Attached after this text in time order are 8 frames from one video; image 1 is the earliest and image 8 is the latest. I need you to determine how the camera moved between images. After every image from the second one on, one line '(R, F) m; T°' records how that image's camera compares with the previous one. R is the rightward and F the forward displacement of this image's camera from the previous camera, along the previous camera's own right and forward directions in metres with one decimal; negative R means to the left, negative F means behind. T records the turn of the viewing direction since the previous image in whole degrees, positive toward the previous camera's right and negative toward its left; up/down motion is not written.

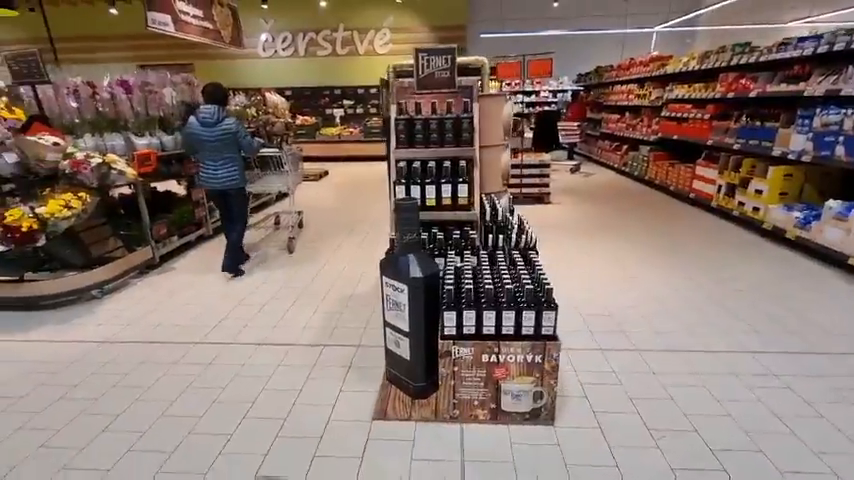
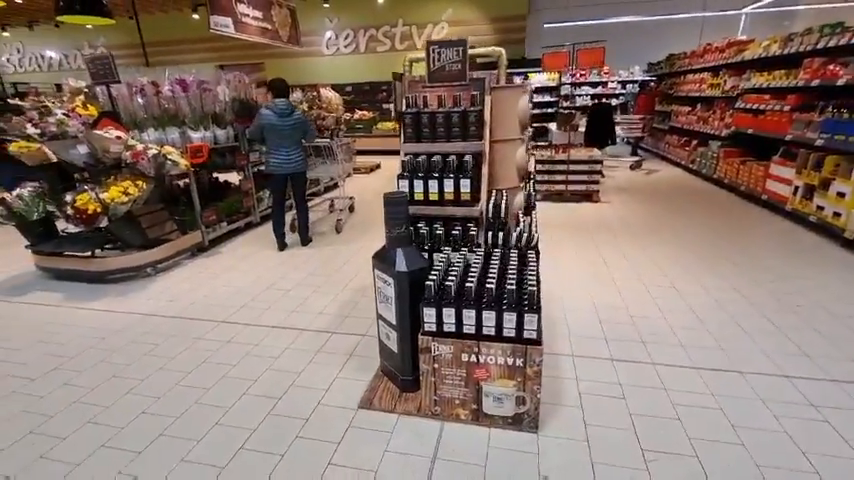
(+0.4, 0.0) m; -9°
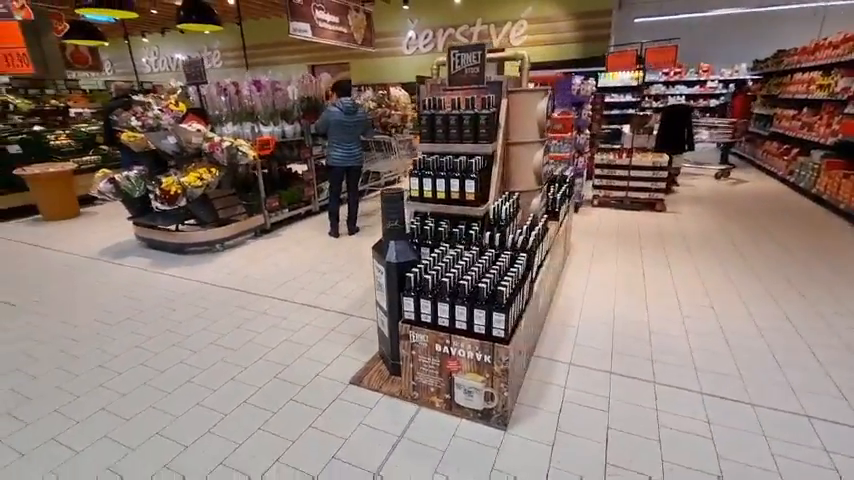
(+0.5, -0.1) m; -11°
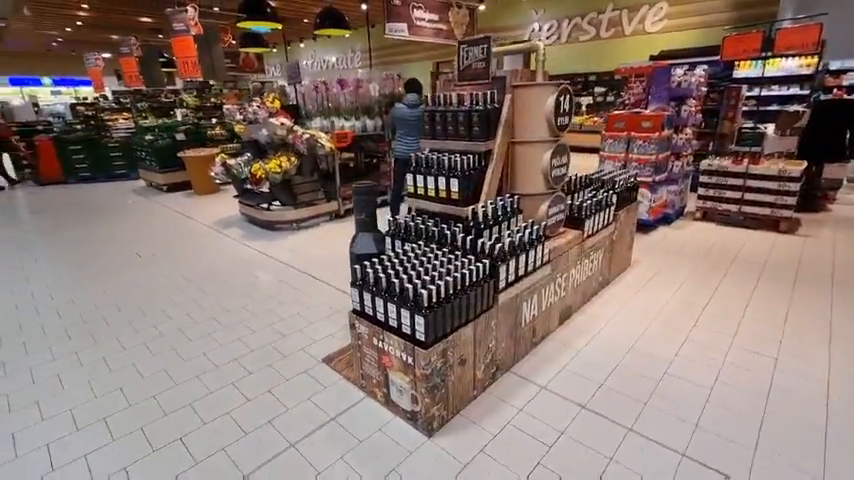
(+0.9, +0.1) m; -18°
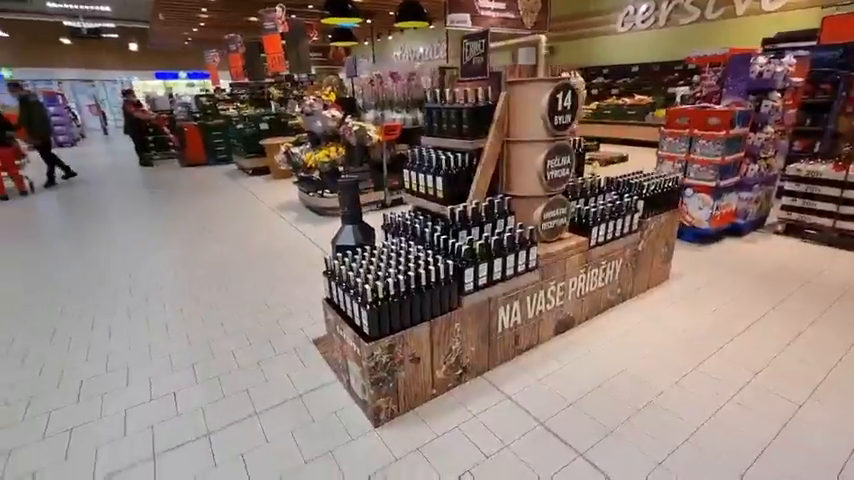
(+0.6, 0.0) m; -12°
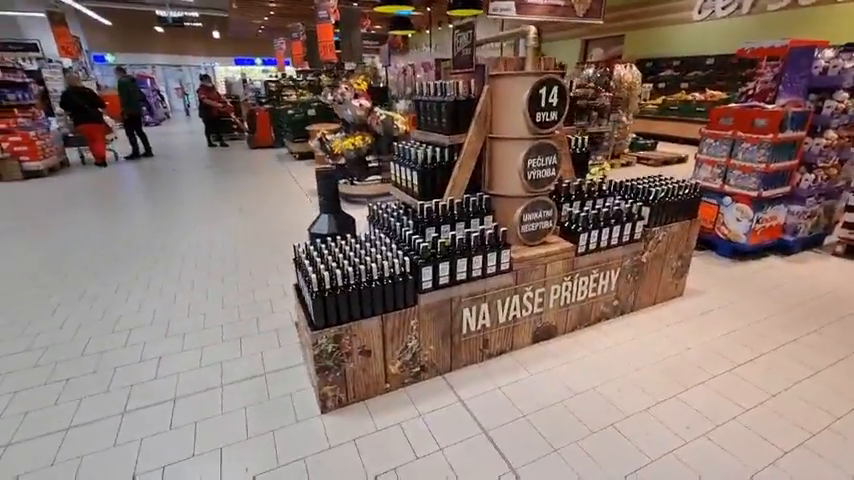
(+0.5, +0.1) m; -8°
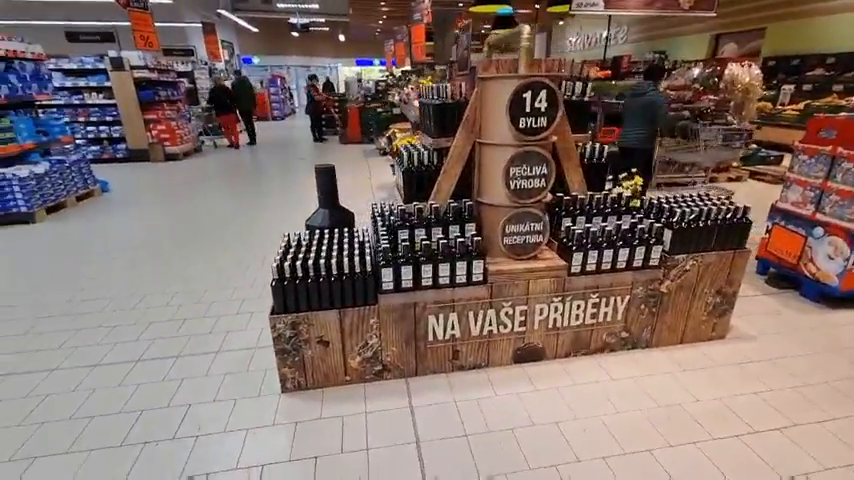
(+0.7, +0.1) m; -14°
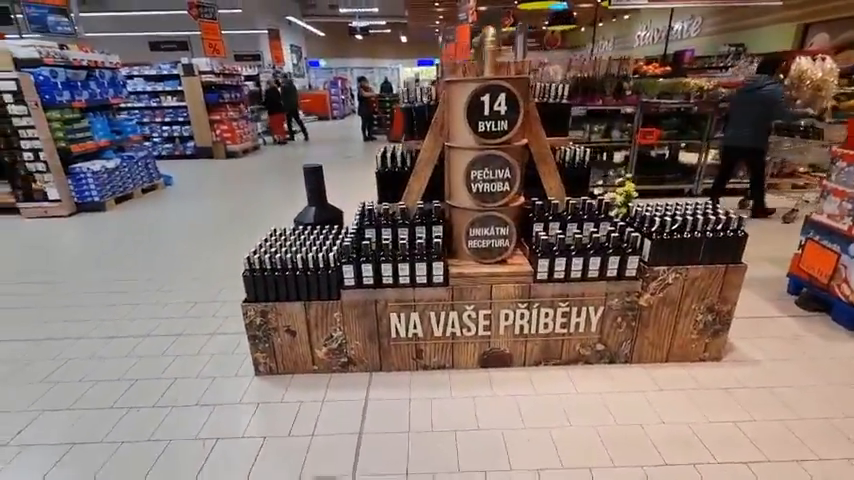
(+0.5, 0.0) m; -8°
